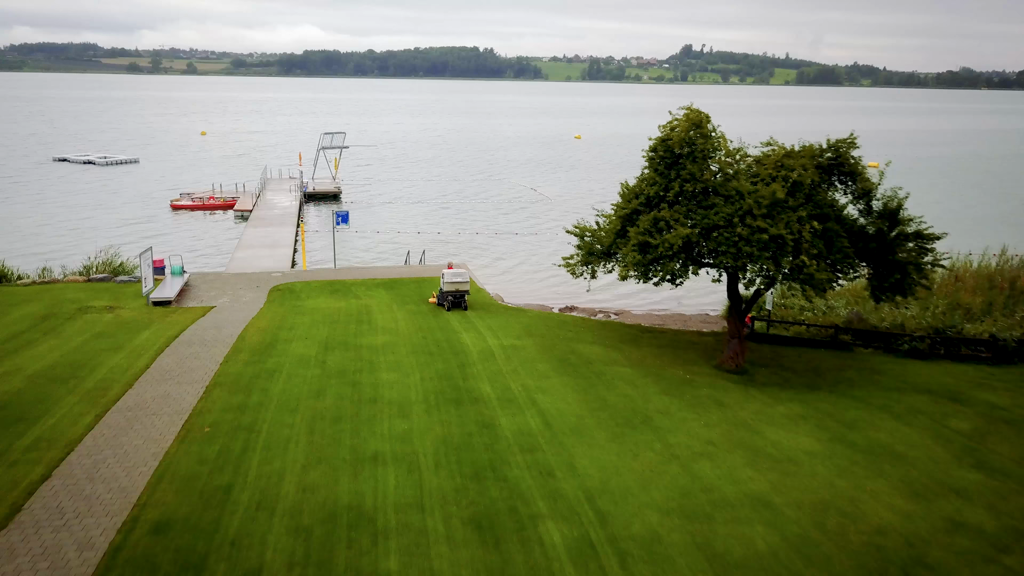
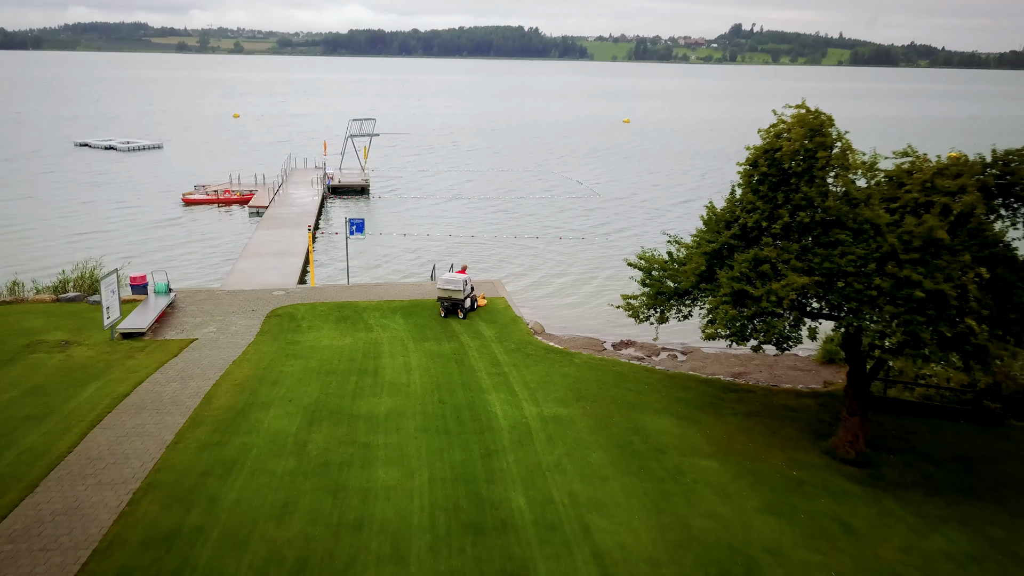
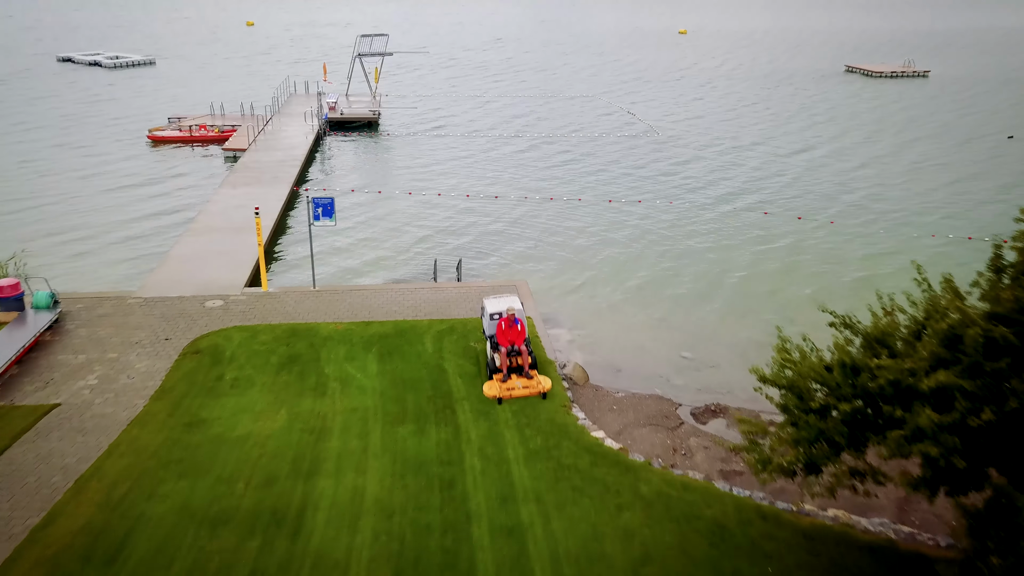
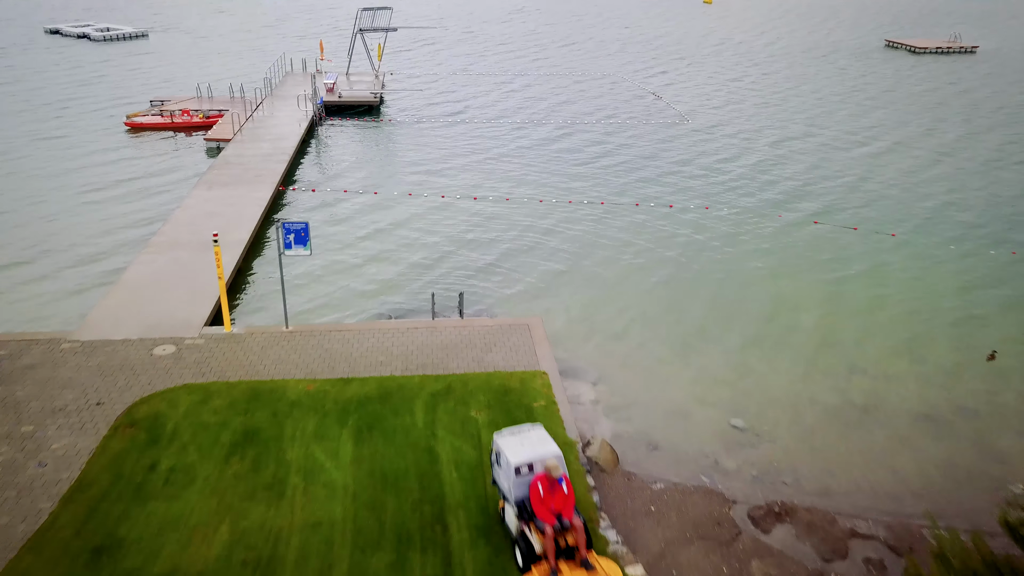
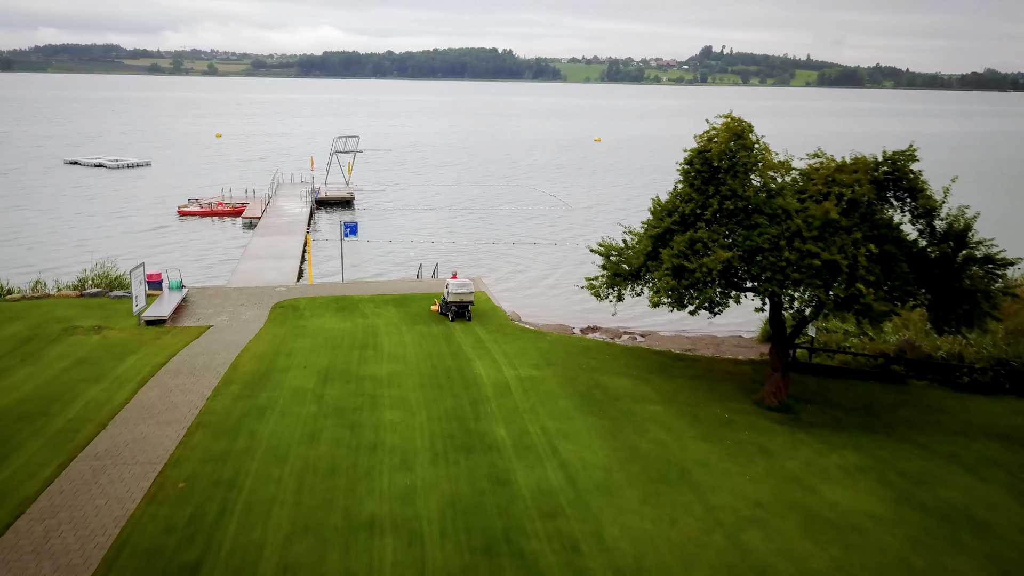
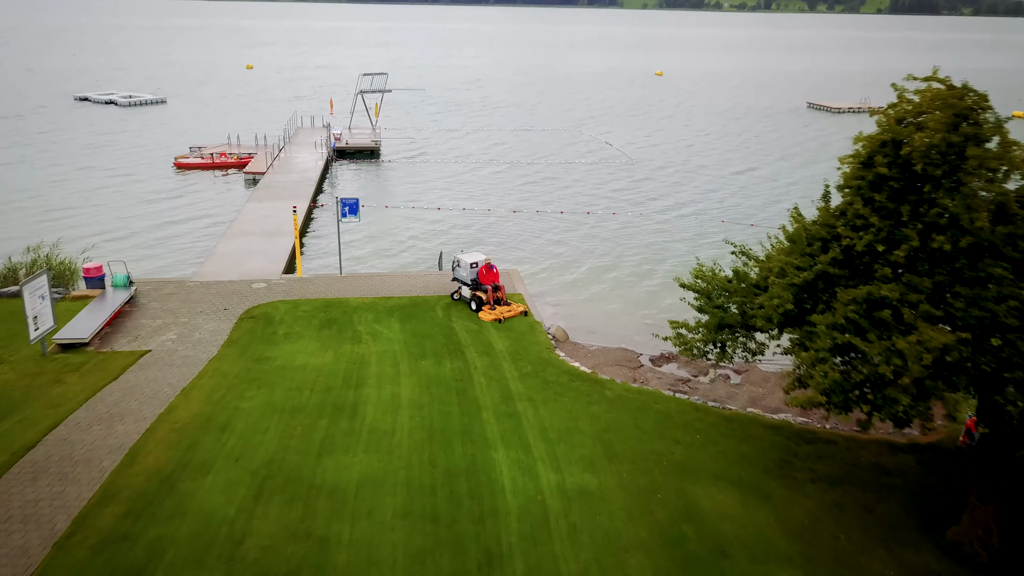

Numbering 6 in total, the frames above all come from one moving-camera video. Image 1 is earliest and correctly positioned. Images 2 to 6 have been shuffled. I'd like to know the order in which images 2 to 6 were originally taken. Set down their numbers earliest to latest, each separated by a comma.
5, 2, 6, 3, 4
